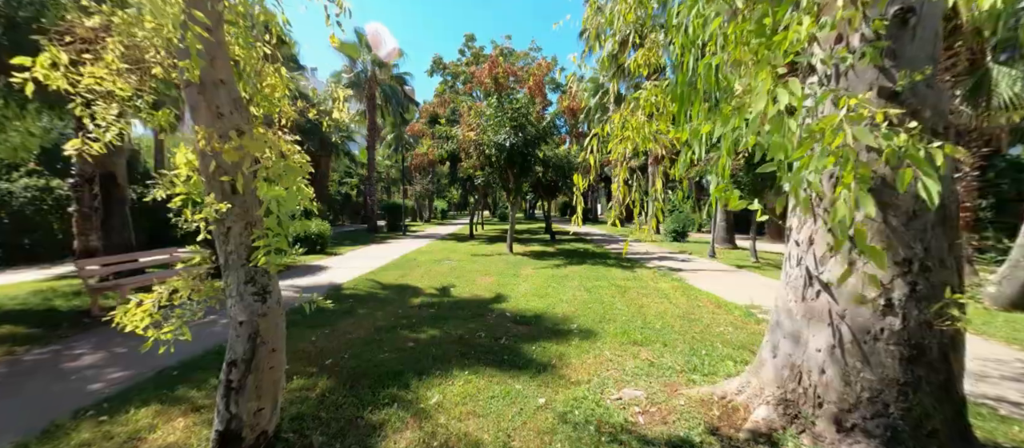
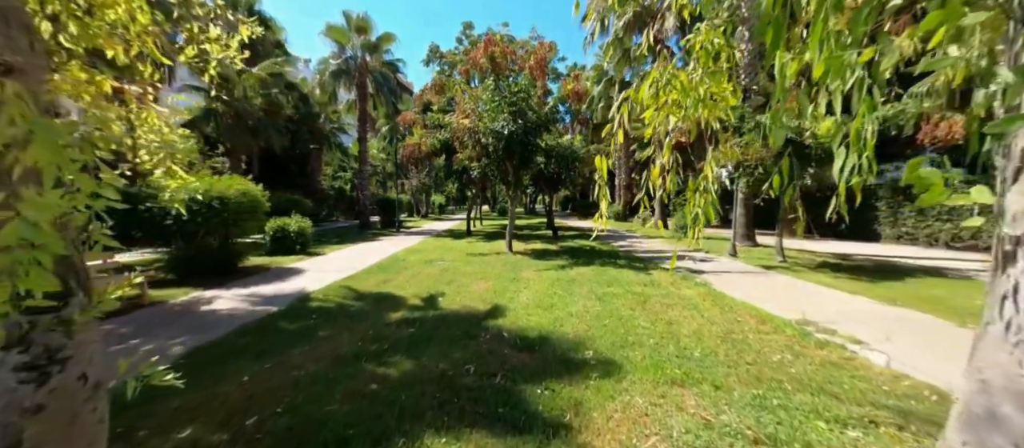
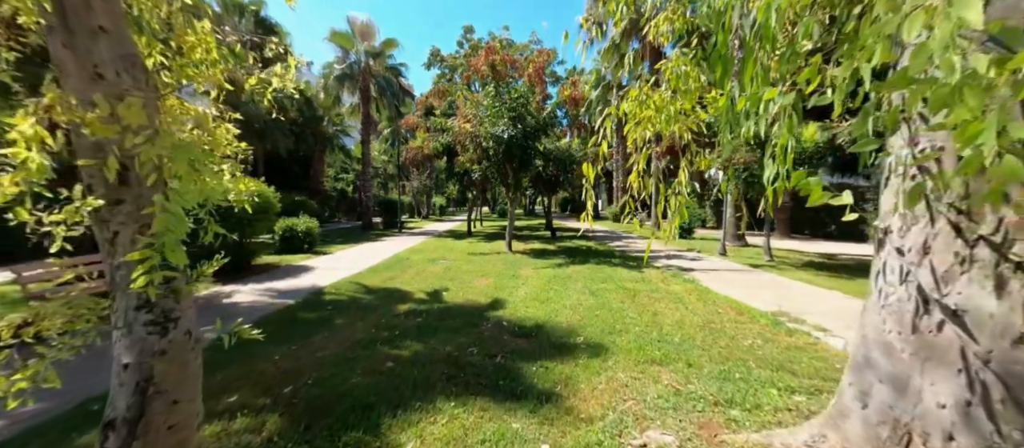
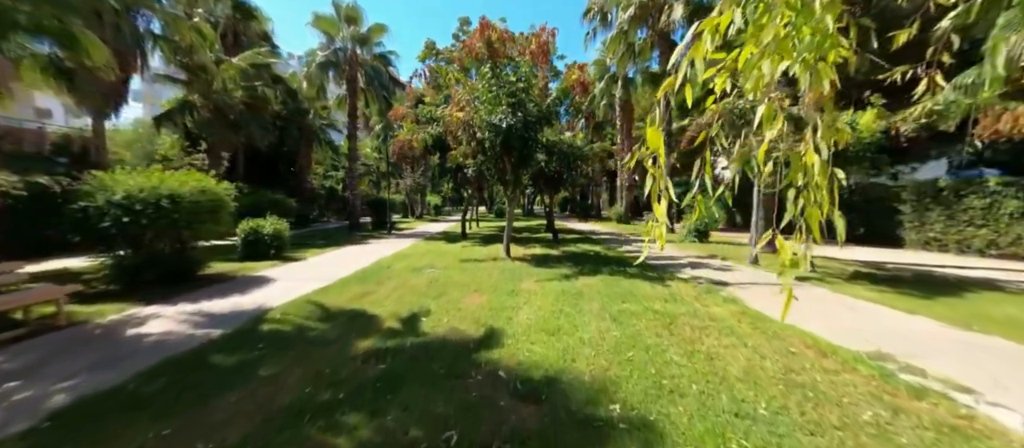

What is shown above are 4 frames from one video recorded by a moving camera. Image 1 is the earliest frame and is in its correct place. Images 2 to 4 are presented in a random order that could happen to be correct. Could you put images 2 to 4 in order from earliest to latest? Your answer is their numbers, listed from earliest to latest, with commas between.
3, 2, 4
